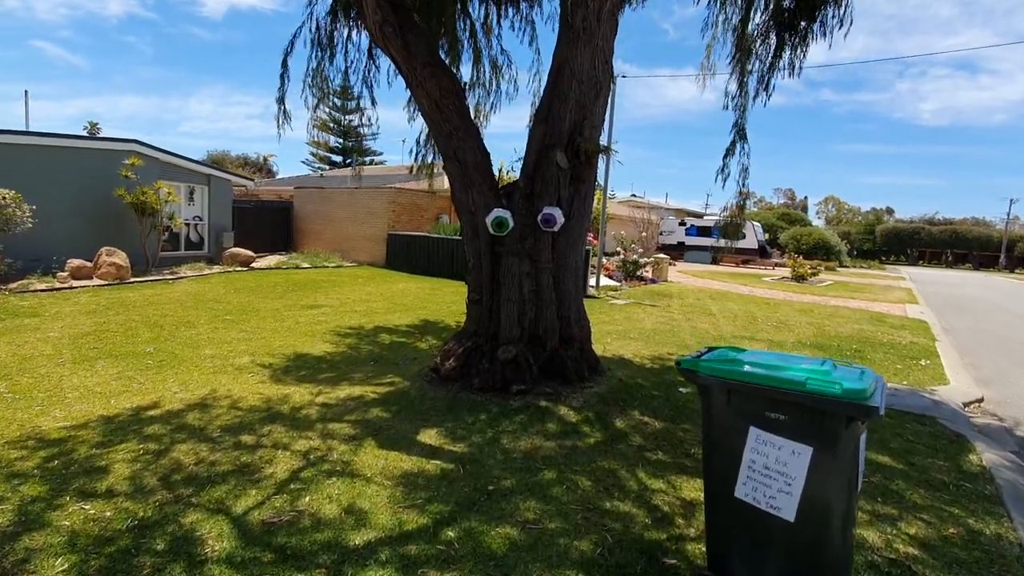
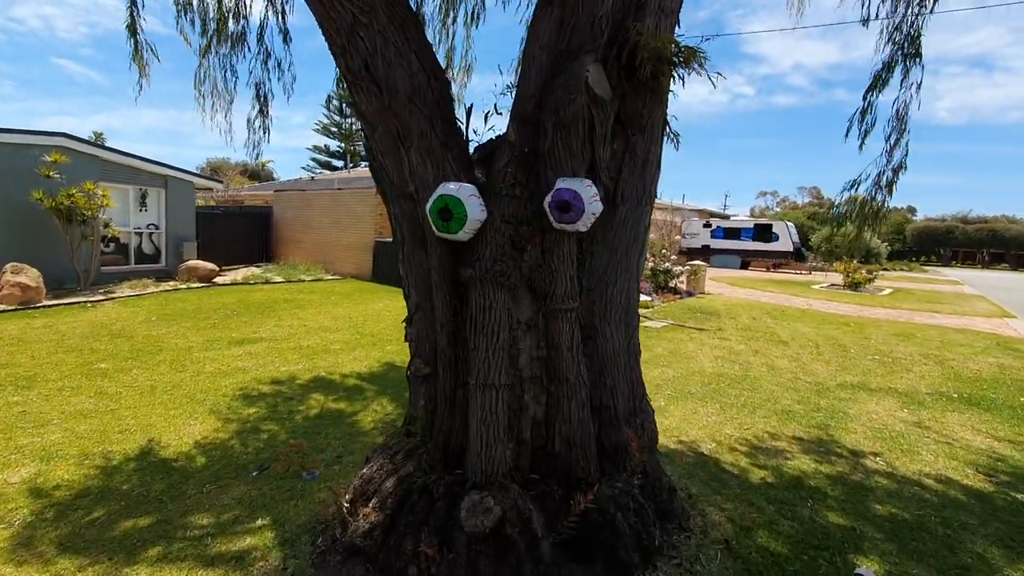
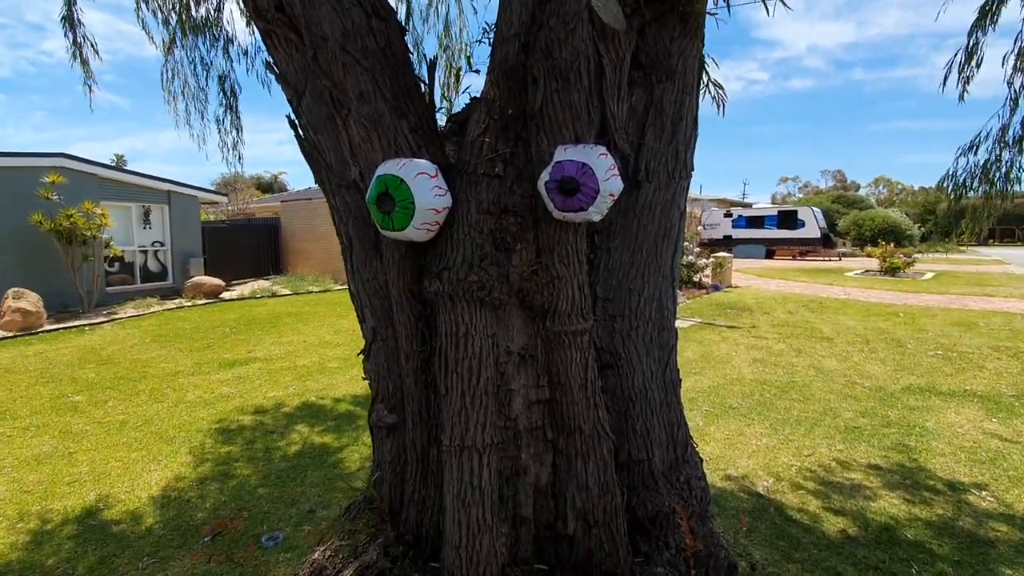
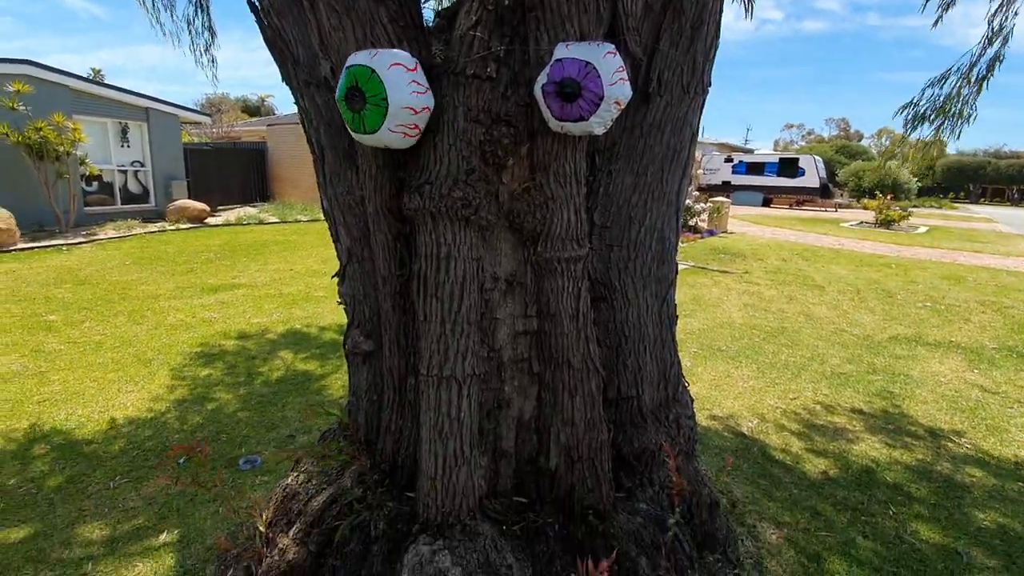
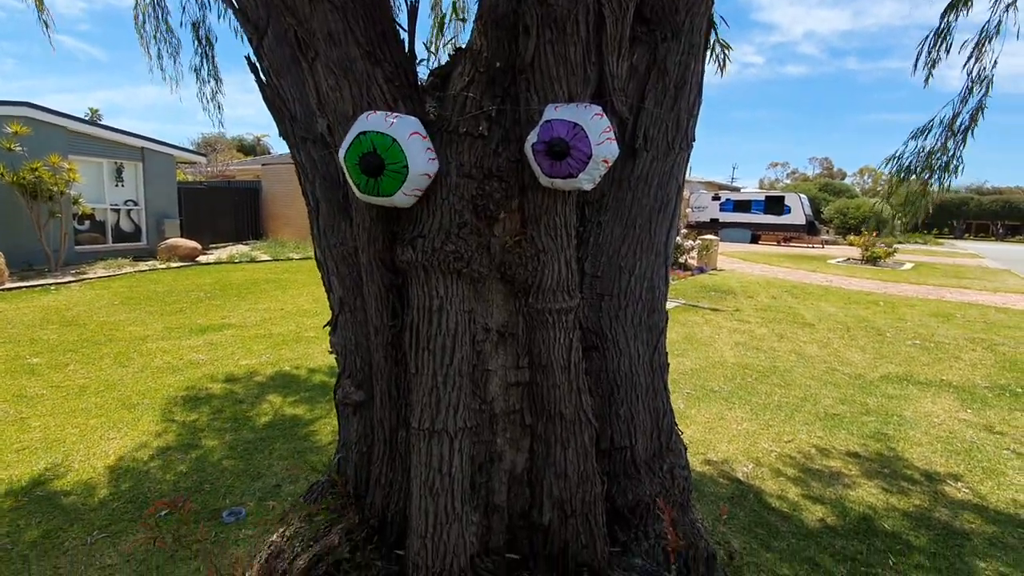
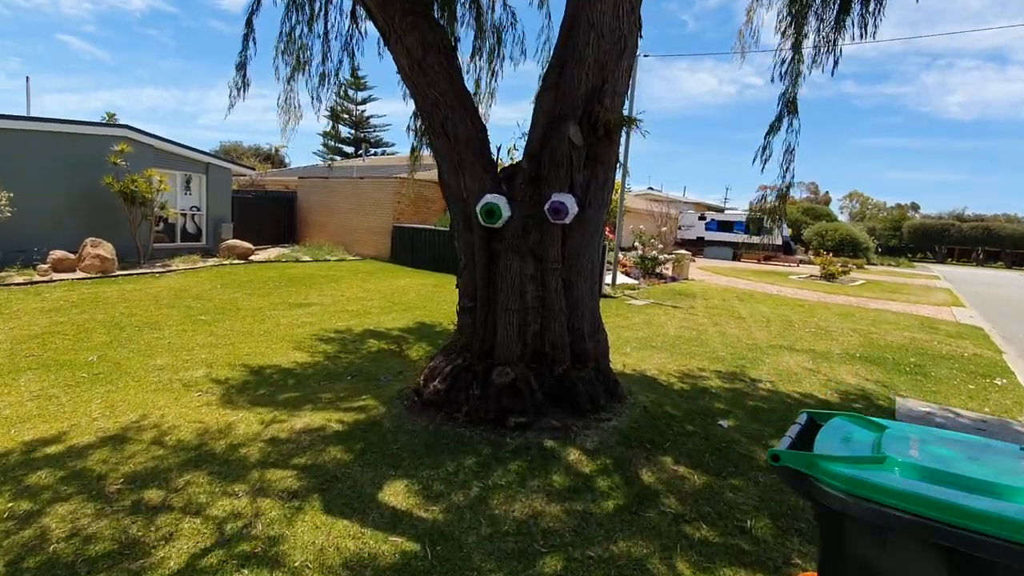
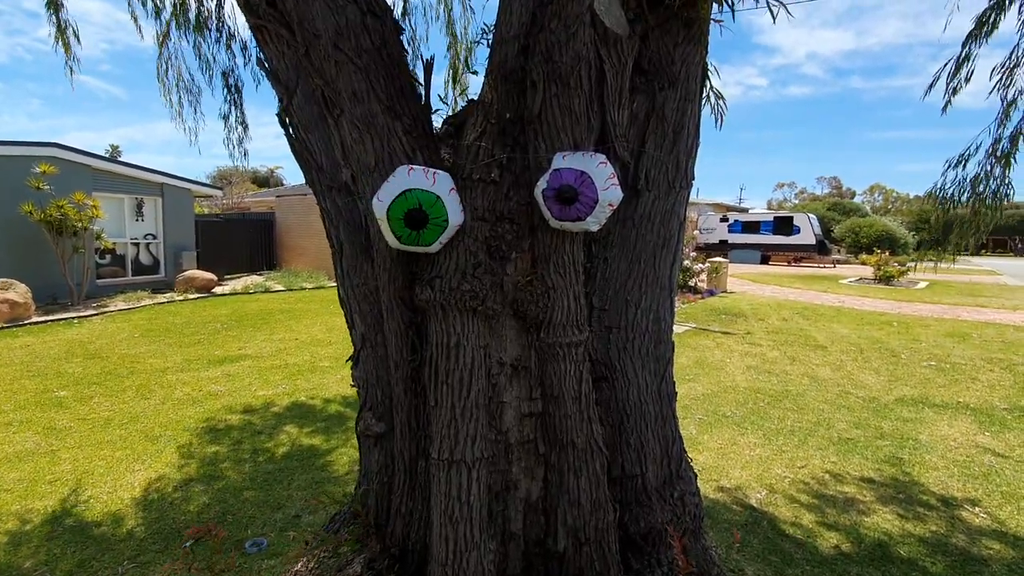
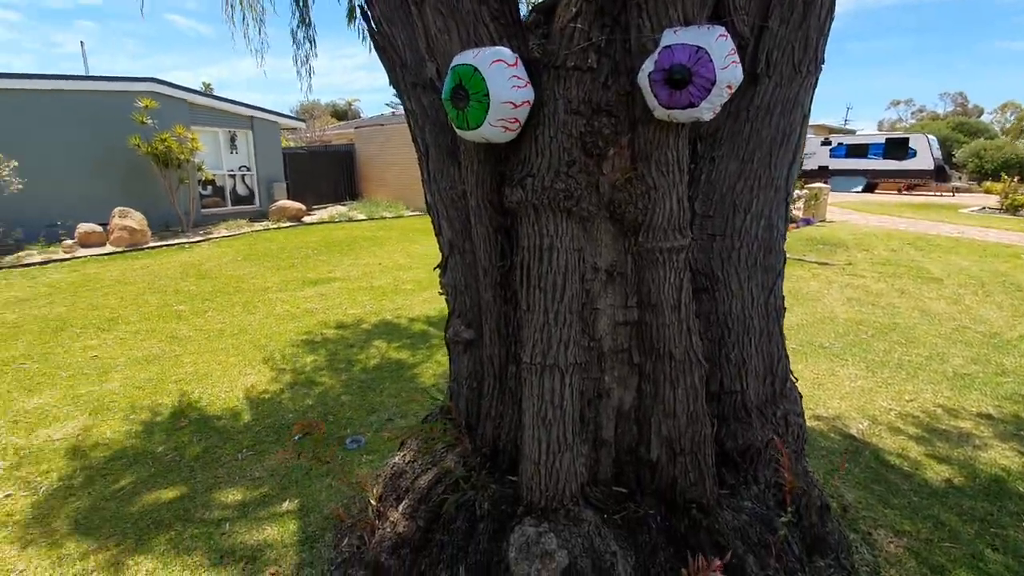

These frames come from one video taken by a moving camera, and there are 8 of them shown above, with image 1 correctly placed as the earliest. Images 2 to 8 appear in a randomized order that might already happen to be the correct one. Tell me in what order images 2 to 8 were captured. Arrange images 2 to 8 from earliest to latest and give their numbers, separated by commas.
6, 2, 3, 7, 5, 4, 8
